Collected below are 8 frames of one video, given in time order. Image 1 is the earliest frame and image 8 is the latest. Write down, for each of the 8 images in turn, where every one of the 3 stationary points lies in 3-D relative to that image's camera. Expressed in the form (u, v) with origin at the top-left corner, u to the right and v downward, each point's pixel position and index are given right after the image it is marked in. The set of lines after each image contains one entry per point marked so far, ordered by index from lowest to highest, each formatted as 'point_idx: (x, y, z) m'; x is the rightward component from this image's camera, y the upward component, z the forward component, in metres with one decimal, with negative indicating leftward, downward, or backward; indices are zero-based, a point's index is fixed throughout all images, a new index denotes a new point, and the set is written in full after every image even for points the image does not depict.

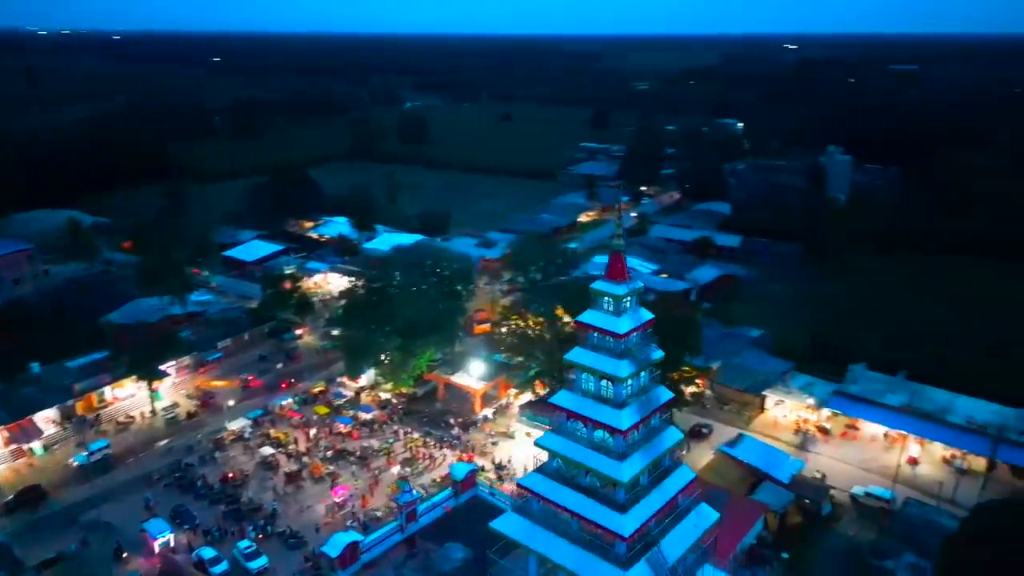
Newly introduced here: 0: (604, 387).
0: (+1.3, -1.3, +9.7) m
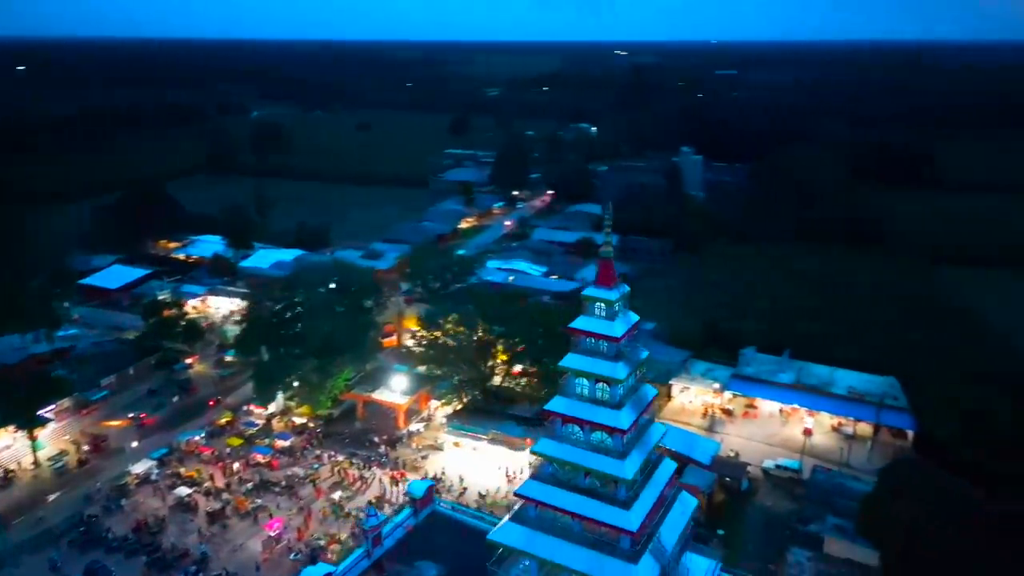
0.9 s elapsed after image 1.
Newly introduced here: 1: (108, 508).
0: (+1.2, -1.4, +10.1) m
1: (-10.4, -5.7, +18.7) m
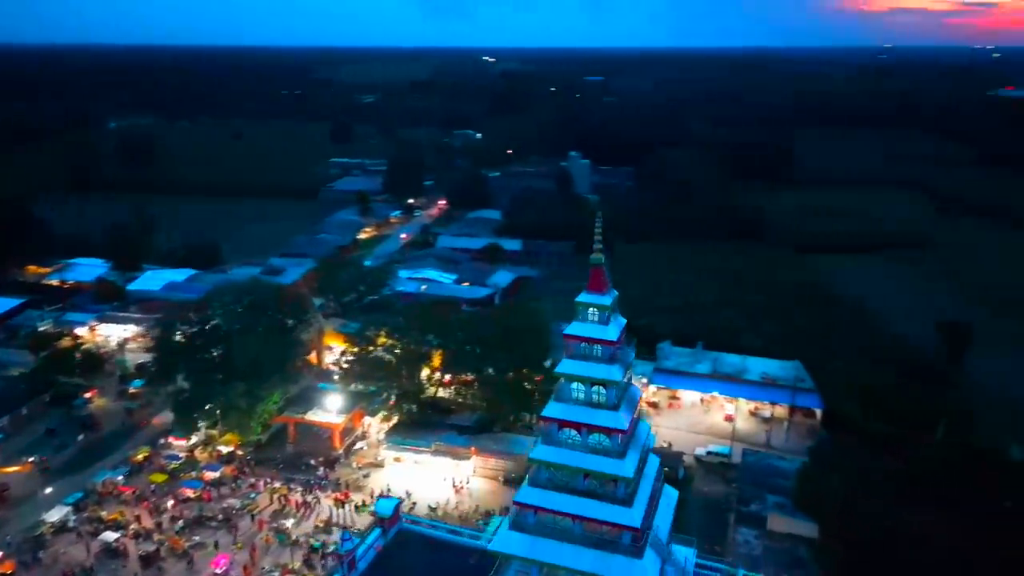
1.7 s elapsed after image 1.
0: (+1.2, -1.5, +10.4) m
1: (-11.4, -6.4, +17.0) m
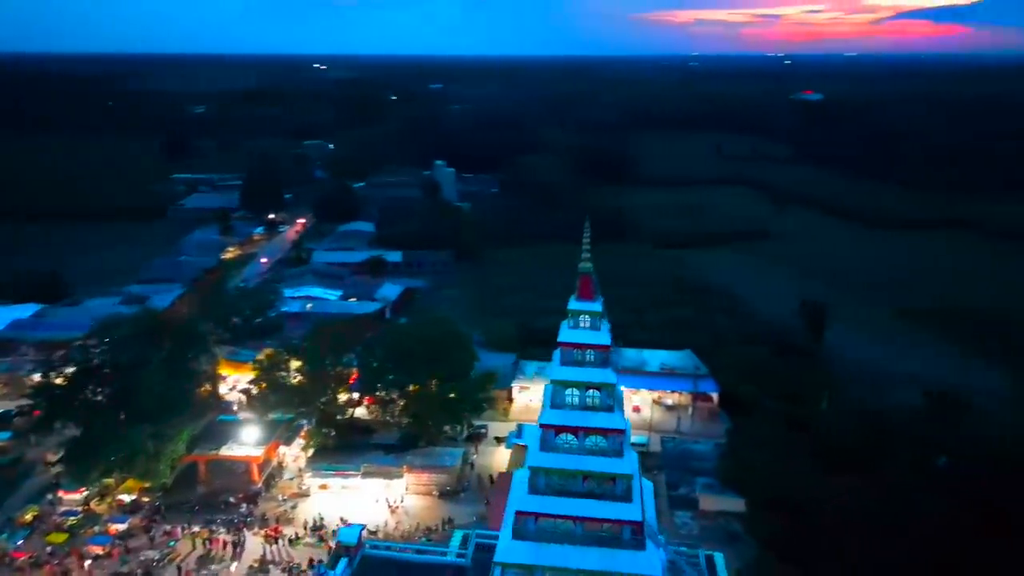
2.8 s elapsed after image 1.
0: (+1.1, -1.6, +10.7) m
1: (-12.2, -7.4, +14.6) m
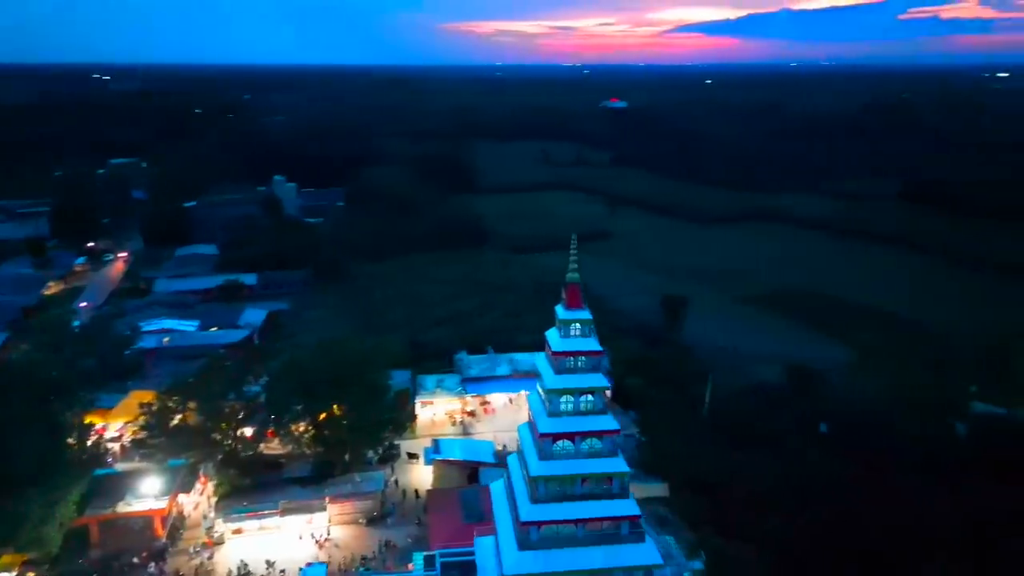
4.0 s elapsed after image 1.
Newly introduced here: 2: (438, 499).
0: (+1.0, -1.7, +11.1) m
1: (-12.4, -8.6, +11.8) m
2: (-1.9, -5.6, +19.5) m
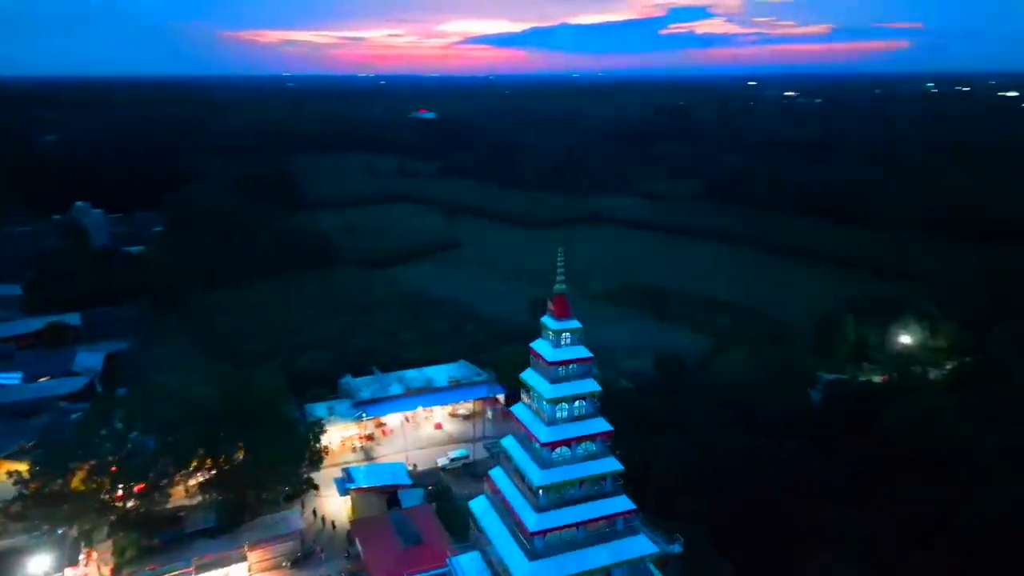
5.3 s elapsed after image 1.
0: (+0.9, -1.9, +11.5) m
1: (-11.6, -9.8, +8.8) m
2: (-3.7, -6.2, +18.8) m
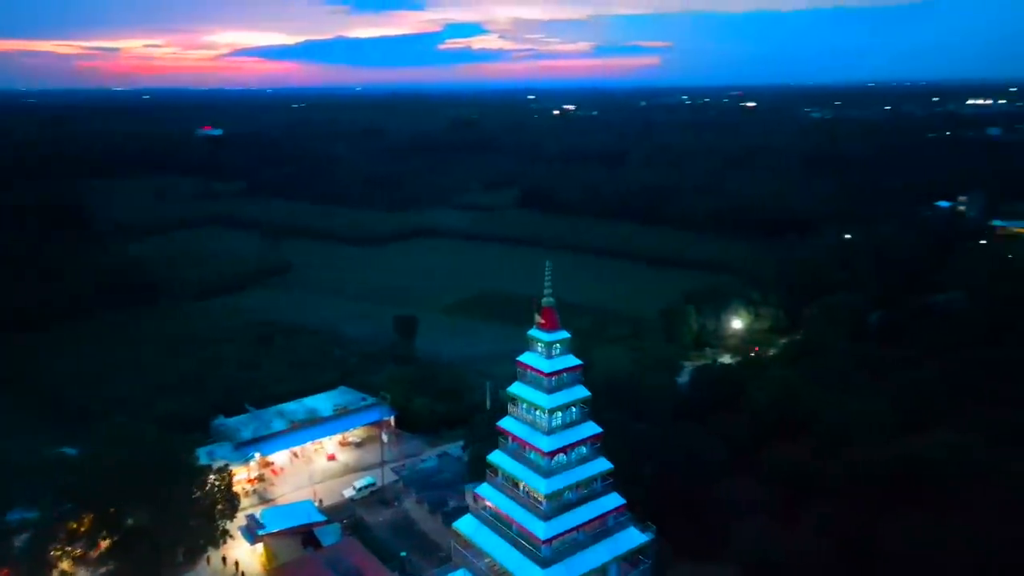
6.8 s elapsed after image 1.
0: (+0.8, -2.1, +11.9) m
1: (-10.0, -10.8, +6.0) m
2: (-5.3, -6.9, +17.7) m
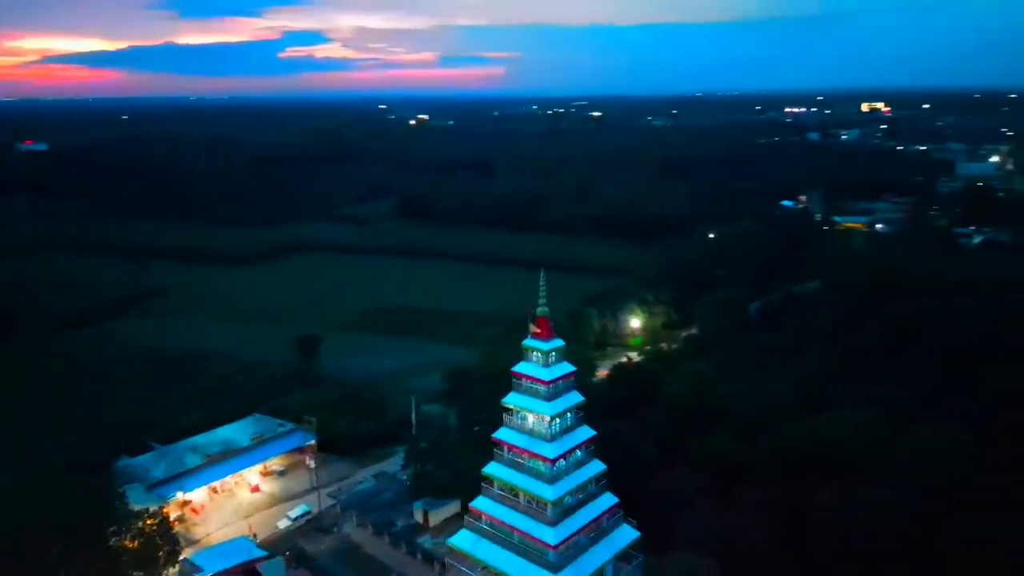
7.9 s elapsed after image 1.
0: (+0.7, -2.2, +12.1) m
1: (-8.3, -11.4, +4.2) m
2: (-6.0, -7.5, +16.7) m
